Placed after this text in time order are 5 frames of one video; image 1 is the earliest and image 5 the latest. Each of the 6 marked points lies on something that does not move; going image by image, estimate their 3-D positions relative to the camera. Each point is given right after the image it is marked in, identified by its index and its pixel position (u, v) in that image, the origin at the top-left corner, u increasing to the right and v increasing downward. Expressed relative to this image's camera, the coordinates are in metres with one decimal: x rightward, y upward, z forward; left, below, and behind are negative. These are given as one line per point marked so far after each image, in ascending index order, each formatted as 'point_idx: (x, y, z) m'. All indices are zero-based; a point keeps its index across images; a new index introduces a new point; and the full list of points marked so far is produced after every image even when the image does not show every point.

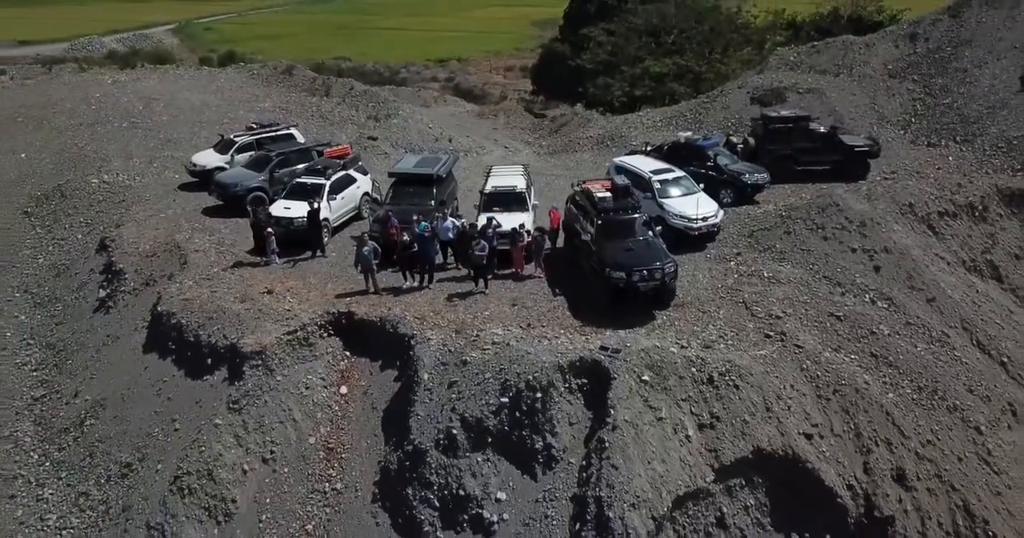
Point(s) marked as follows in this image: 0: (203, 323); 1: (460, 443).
0: (-6.5, -1.1, +19.6) m
1: (-0.9, -3.0, +15.9) m
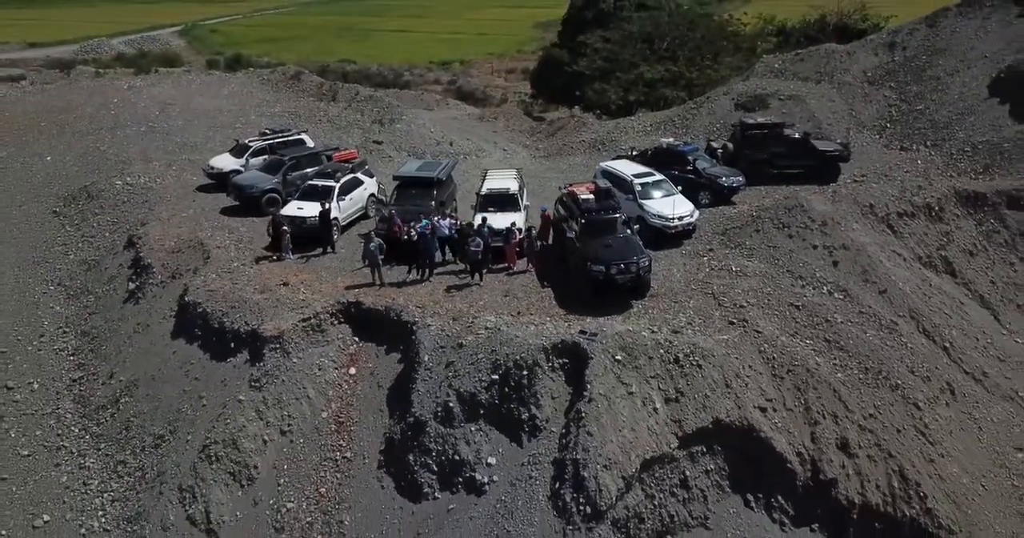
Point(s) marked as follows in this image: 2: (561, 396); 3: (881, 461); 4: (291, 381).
0: (-6.7, -1.0, +21.8) m
1: (-1.1, -2.8, +18.1) m
2: (+1.0, -2.5, +18.1) m
3: (+7.3, -3.8, +18.2) m
4: (-4.7, -2.4, +19.9) m
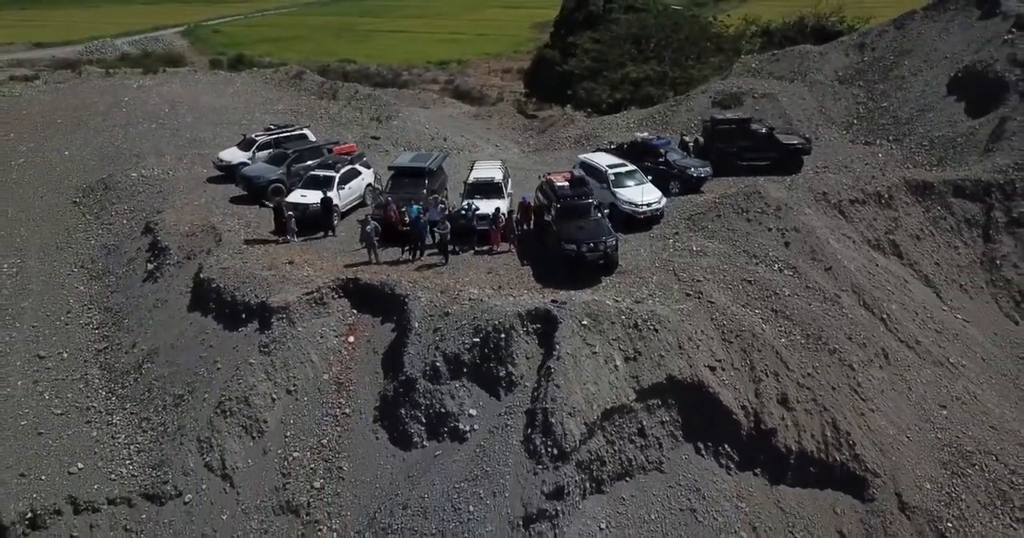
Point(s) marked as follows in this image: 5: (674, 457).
0: (-7.2, -0.4, +24.3) m
1: (-1.5, -2.3, +20.6) m
2: (+0.5, -1.9, +20.5) m
3: (+6.8, -3.2, +20.7) m
4: (-5.2, -1.9, +22.3) m
5: (+3.5, -4.0, +19.8) m
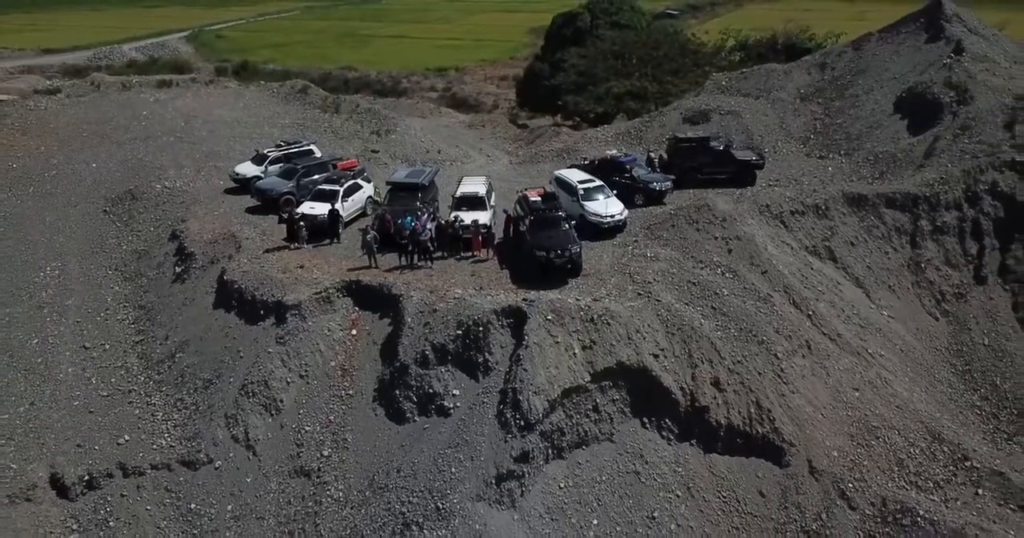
0: (-7.8, -0.5, +28.3) m
1: (-2.2, -2.4, +24.6) m
2: (-0.1, -2.0, +24.5) m
3: (+6.2, -3.3, +24.7) m
4: (-5.8, -2.0, +26.4) m
5: (+2.9, -4.1, +23.8) m
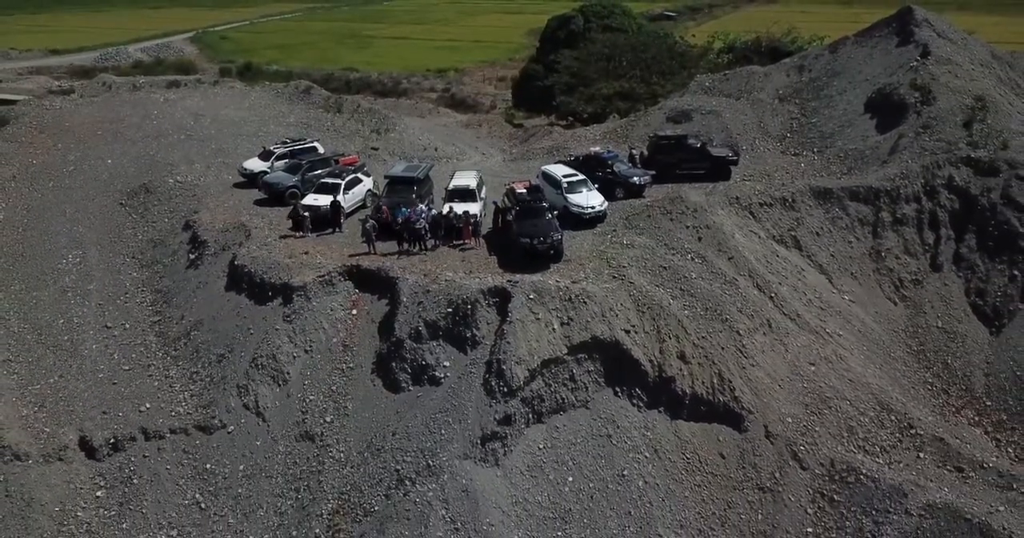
0: (-8.2, -0.1, +30.9) m
1: (-2.6, -1.9, +27.1) m
2: (-0.6, -1.6, +27.1) m
3: (+5.8, -2.9, +27.2) m
4: (-6.2, -1.5, +28.9) m
5: (+2.4, -3.6, +26.3) m
